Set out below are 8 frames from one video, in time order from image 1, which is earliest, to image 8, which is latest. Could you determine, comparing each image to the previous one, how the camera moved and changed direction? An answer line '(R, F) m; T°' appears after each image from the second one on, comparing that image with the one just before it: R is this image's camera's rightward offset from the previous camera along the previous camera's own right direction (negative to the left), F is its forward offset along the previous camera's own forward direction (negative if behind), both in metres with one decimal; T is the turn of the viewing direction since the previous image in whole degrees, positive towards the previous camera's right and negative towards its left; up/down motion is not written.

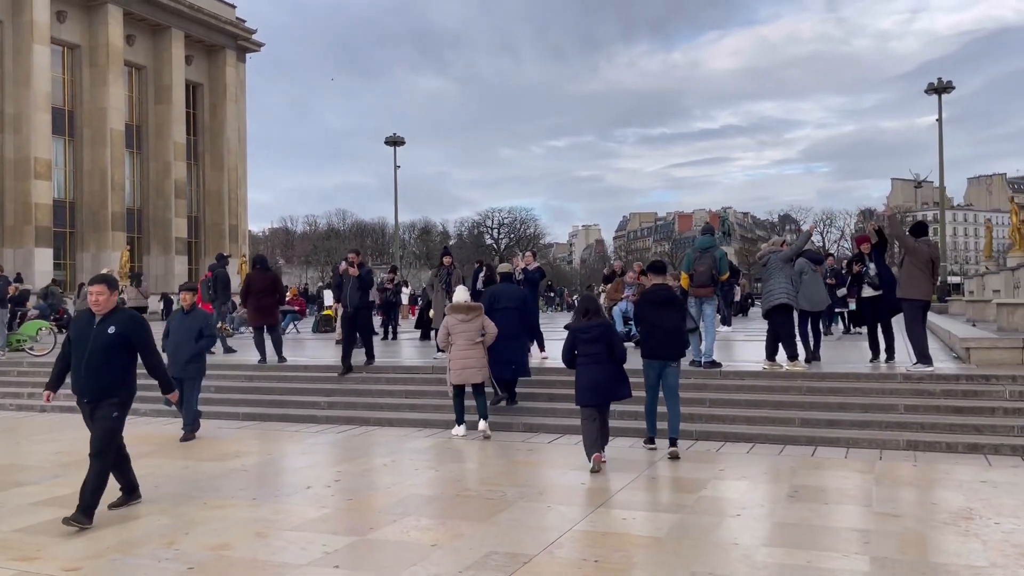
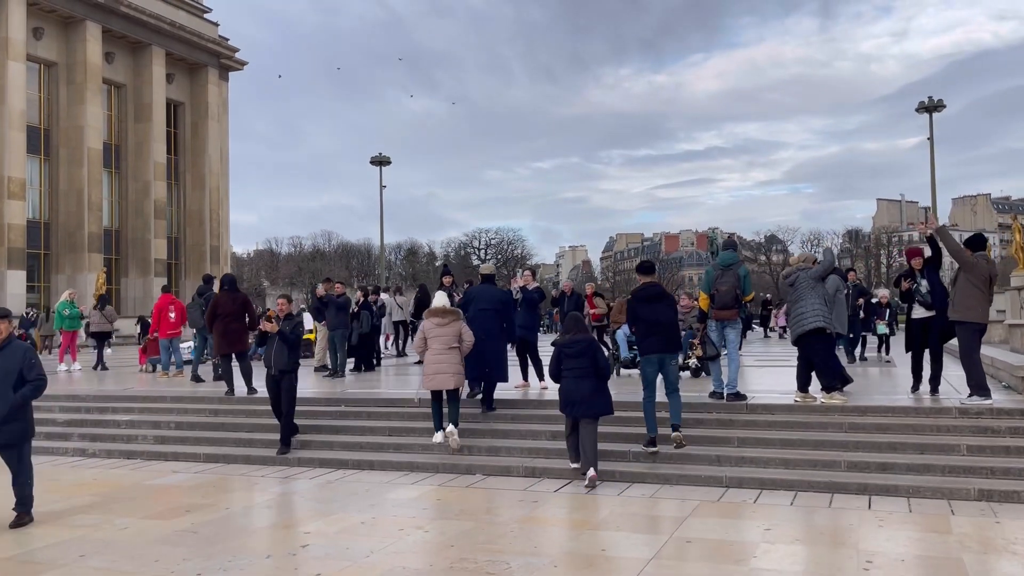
(-0.1, +1.2) m; +1°
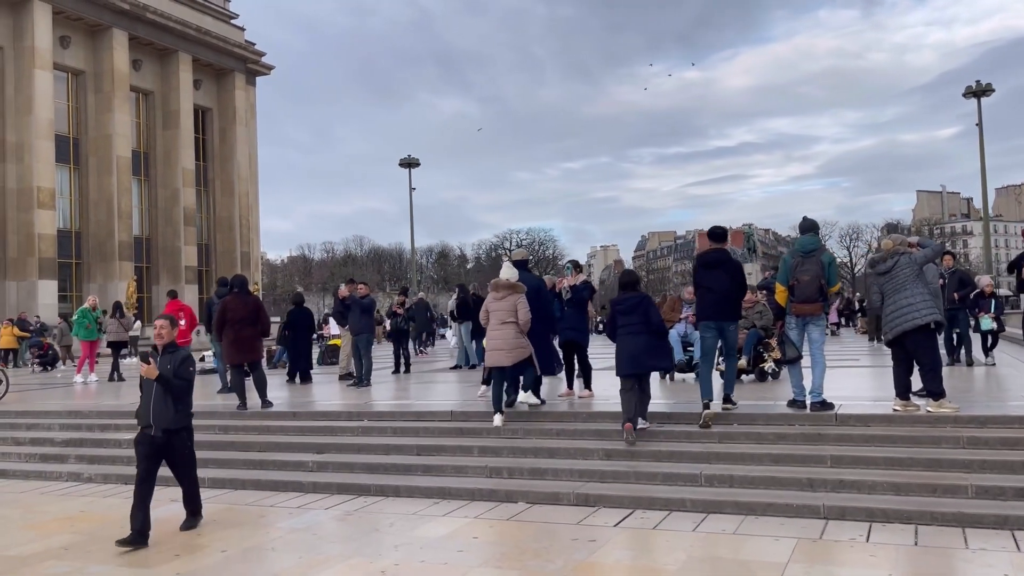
(-0.1, +1.3) m; -2°
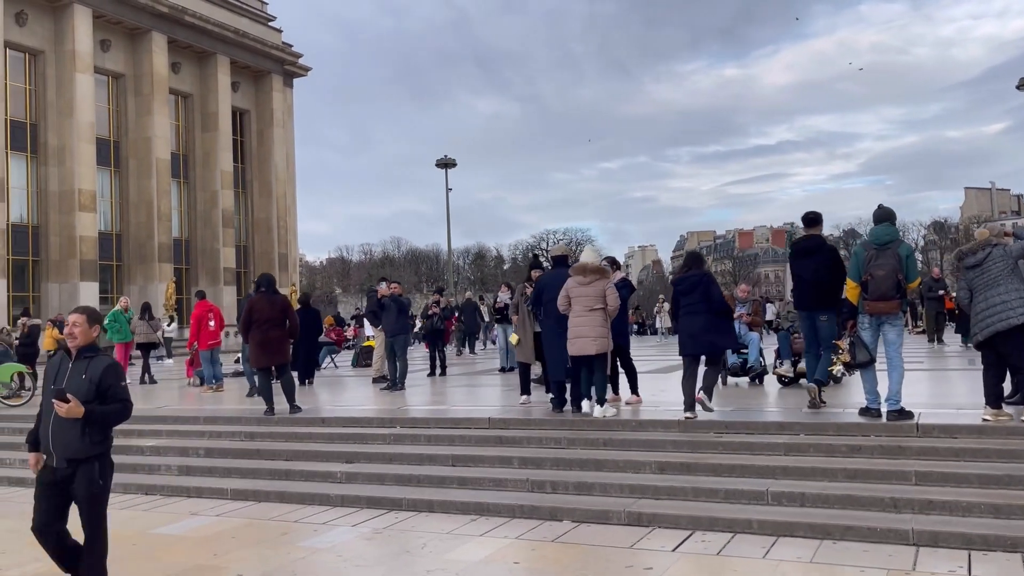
(-0.1, +0.7) m; -3°
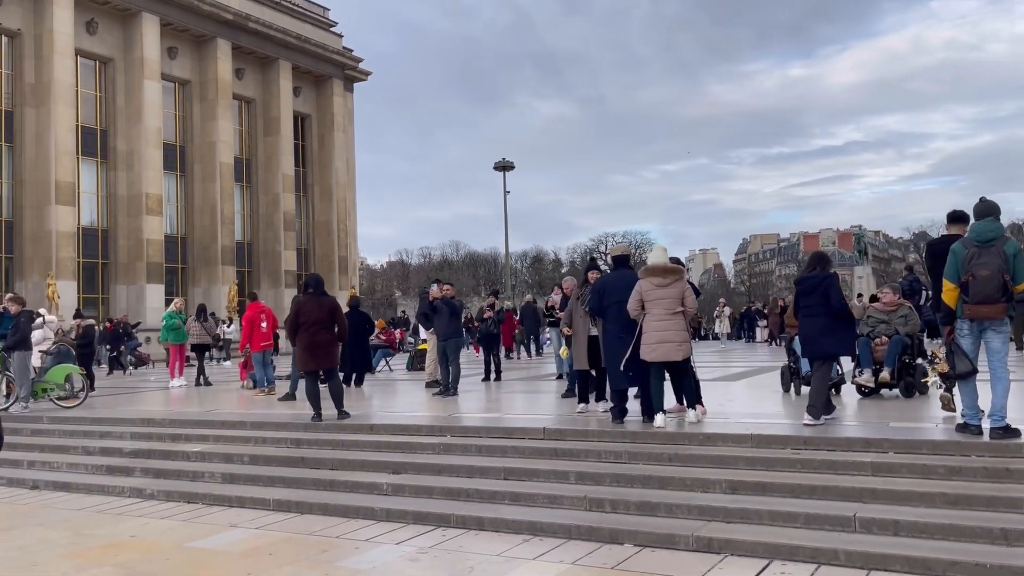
(0.0, +0.5) m; -4°
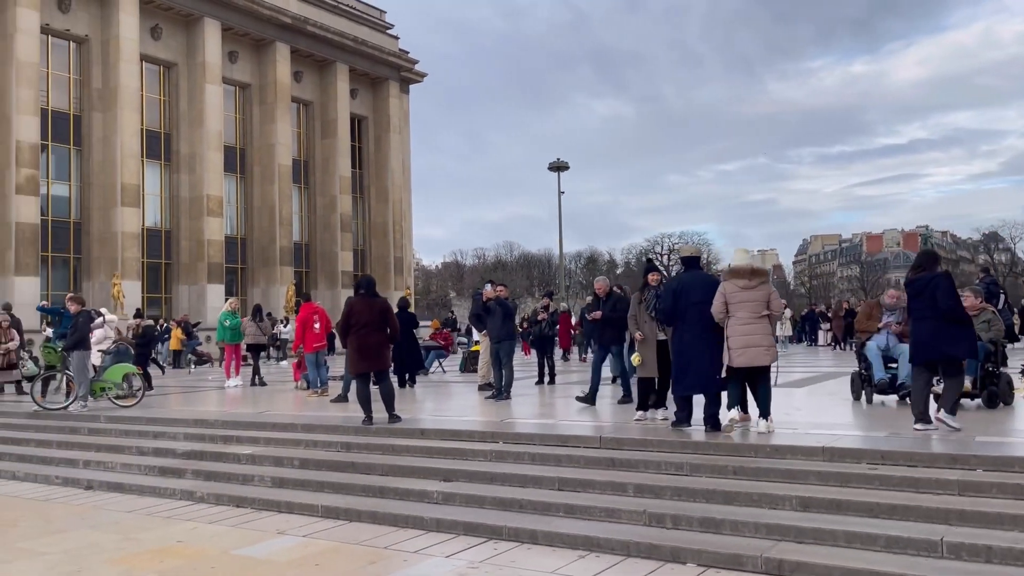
(0.0, +0.3) m; -4°
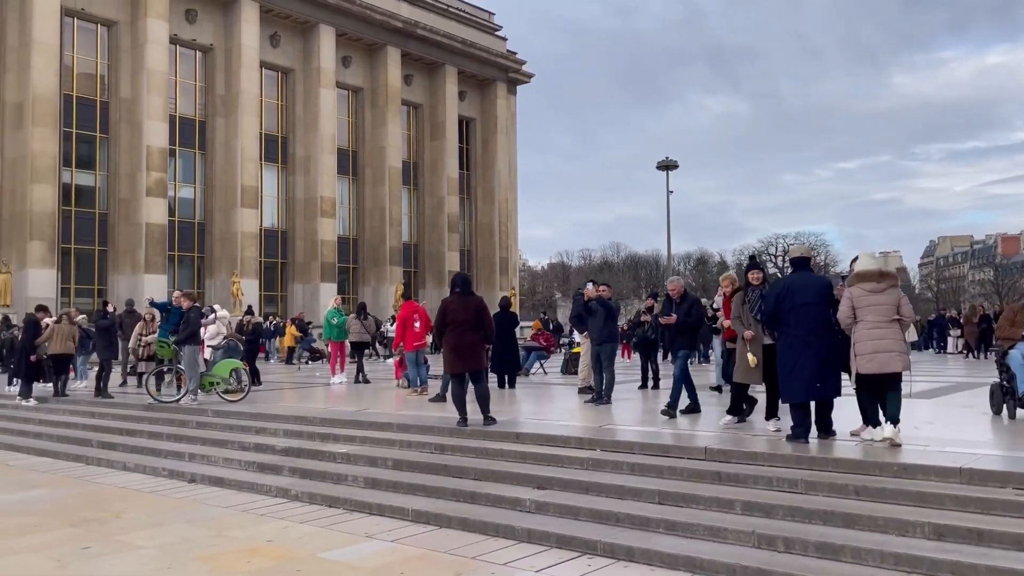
(+0.1, +0.4) m; -7°
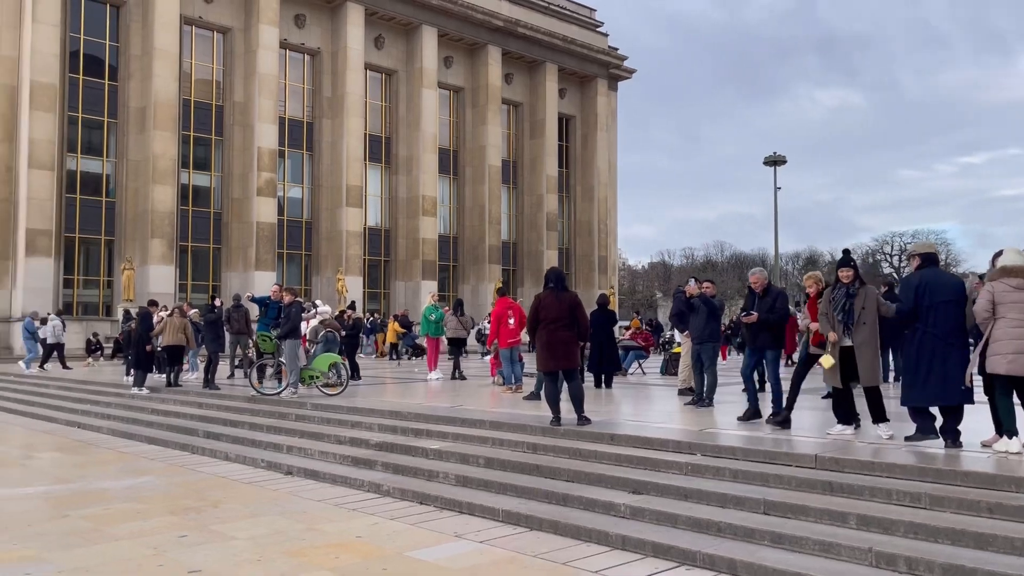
(0.0, +0.3) m; -7°
